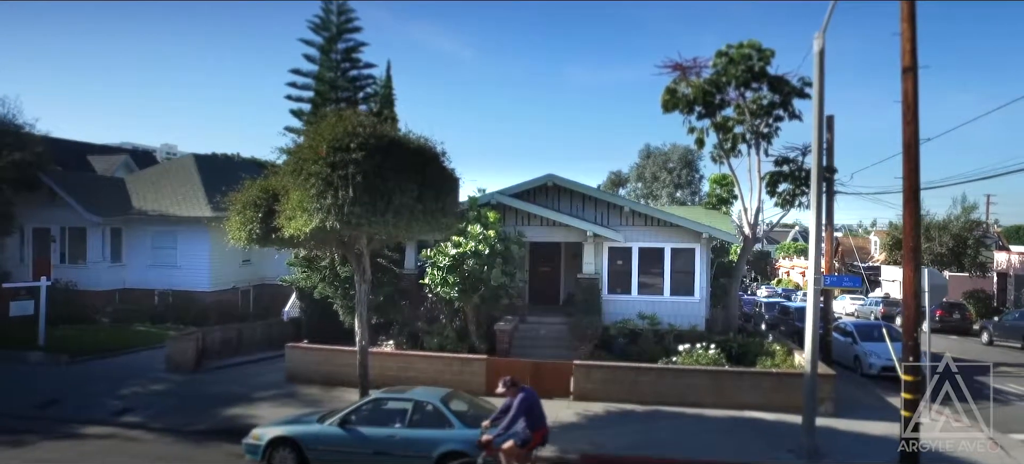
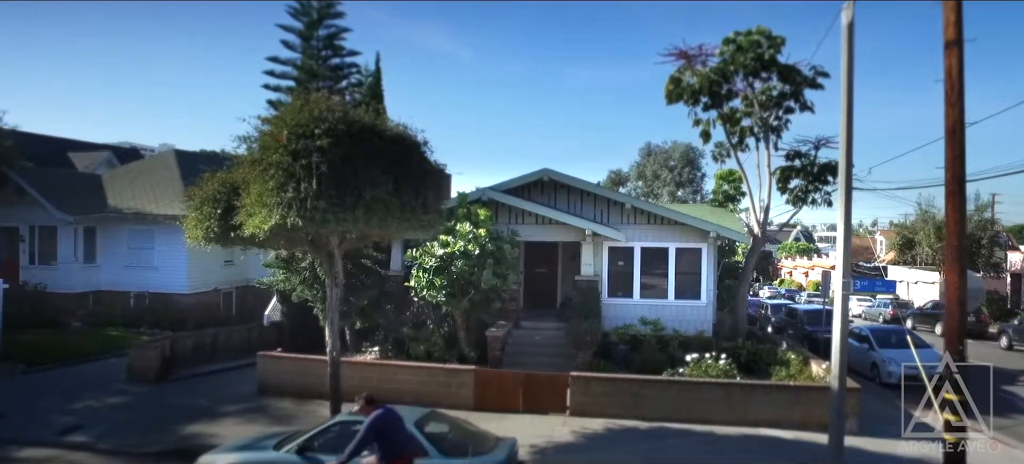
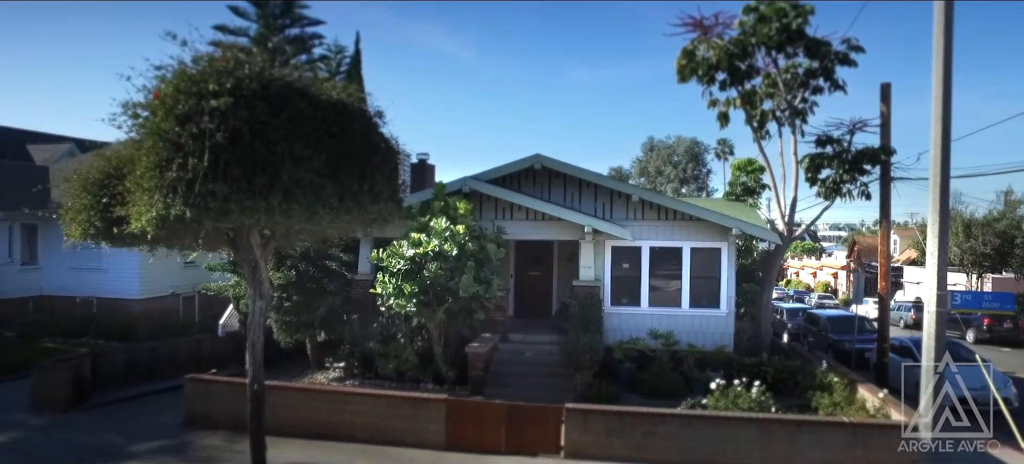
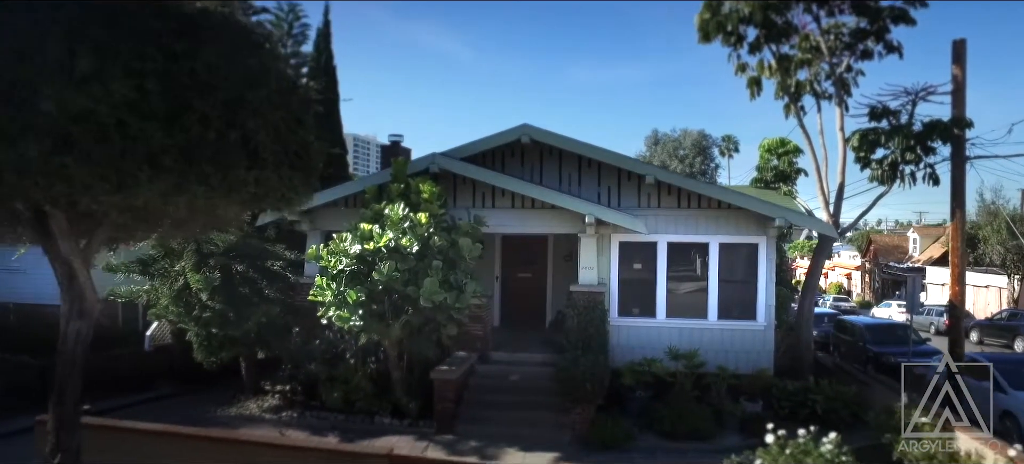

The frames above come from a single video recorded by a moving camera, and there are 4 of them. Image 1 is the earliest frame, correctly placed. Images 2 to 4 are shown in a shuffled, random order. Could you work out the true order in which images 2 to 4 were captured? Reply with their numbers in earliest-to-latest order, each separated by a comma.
2, 3, 4
